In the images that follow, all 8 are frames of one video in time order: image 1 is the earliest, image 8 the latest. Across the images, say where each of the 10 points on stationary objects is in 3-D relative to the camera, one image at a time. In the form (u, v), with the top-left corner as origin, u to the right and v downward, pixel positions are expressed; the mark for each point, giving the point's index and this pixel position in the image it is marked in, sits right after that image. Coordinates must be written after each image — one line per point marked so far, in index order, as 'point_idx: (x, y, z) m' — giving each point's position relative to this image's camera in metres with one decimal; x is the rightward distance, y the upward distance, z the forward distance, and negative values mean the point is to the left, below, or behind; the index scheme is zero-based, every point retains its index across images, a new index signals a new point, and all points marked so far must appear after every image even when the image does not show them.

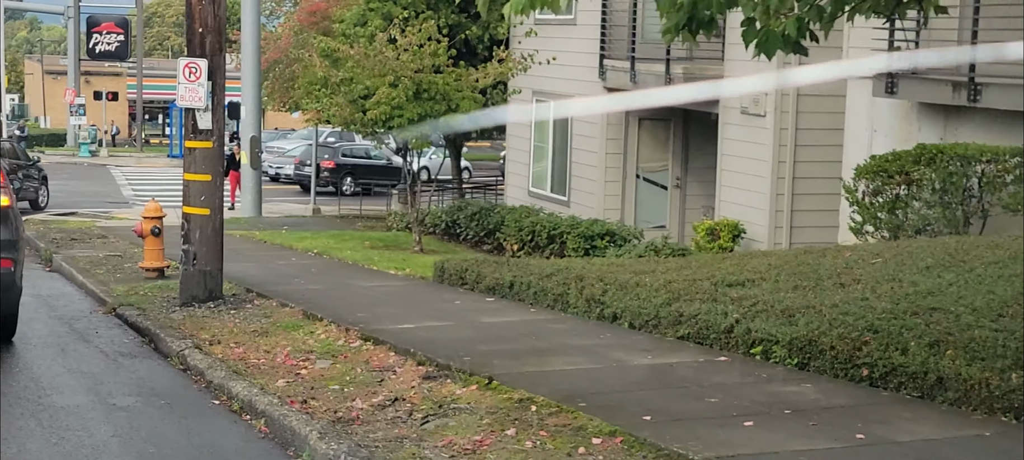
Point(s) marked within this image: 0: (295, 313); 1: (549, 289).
0: (-1.7, -0.6, +10.0) m
1: (+0.3, -0.4, +9.8) m
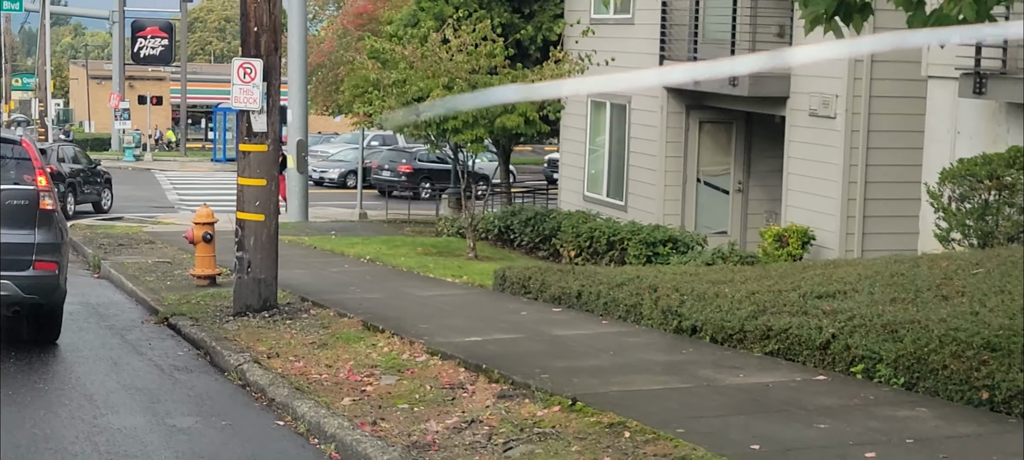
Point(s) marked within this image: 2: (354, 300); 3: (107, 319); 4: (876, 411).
0: (-1.2, -0.7, +9.6) m
1: (+0.8, -0.5, +9.3) m
2: (-1.3, -0.6, +10.8) m
3: (-3.3, -0.7, +10.5) m
4: (+1.6, -0.8, +5.9) m
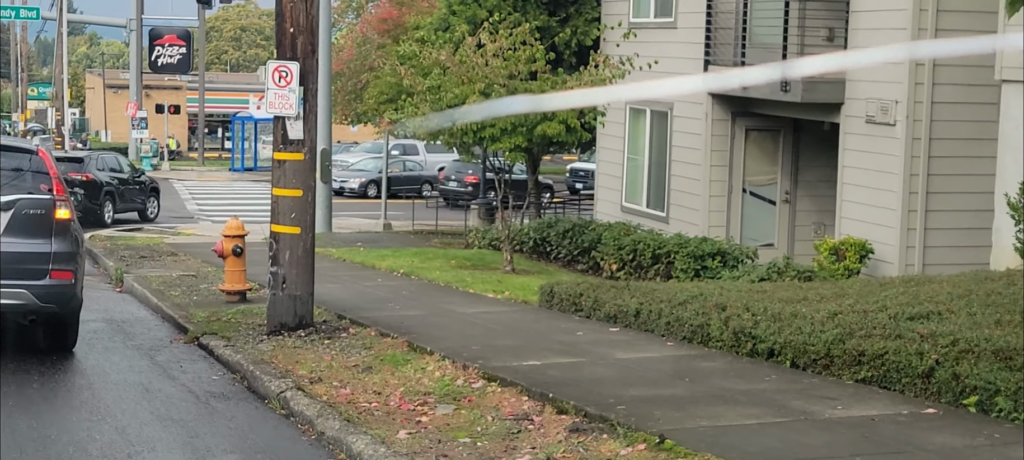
0: (-0.8, -0.8, +8.9) m
1: (+1.2, -0.6, +8.6) m
2: (-0.9, -0.7, +10.2) m
3: (-2.9, -0.8, +9.9) m
4: (+2.0, -0.9, +5.3) m
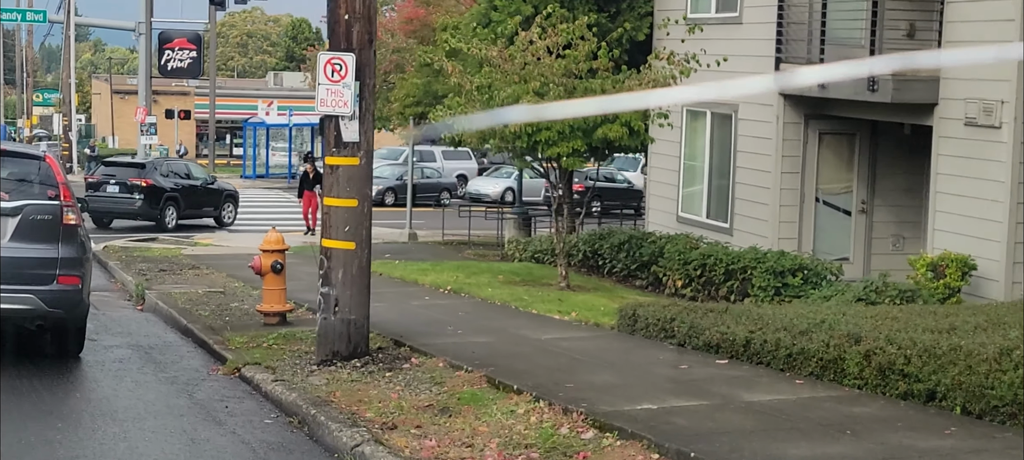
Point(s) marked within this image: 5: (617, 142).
0: (-0.2, -0.9, +7.7) m
1: (+1.7, -0.7, +7.4) m
2: (-0.4, -0.8, +9.0) m
3: (-2.3, -0.9, +8.7) m
4: (+2.5, -1.0, +4.0) m
5: (+1.0, +0.9, +13.2) m
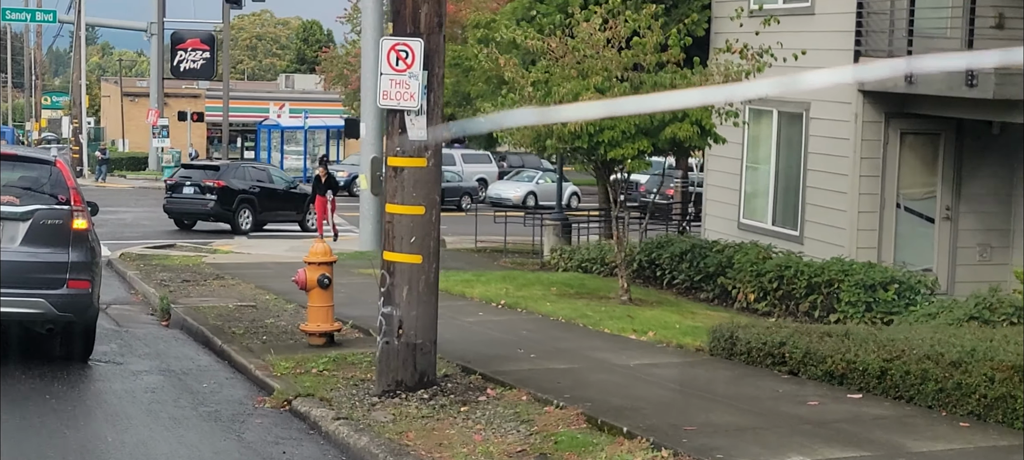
0: (+0.3, -0.9, +6.6) m
1: (+2.2, -0.8, +6.3) m
2: (+0.2, -0.9, +7.8) m
3: (-1.8, -1.0, +7.6) m
4: (+3.0, -1.0, +2.9) m
5: (+1.6, +0.8, +12.1) m
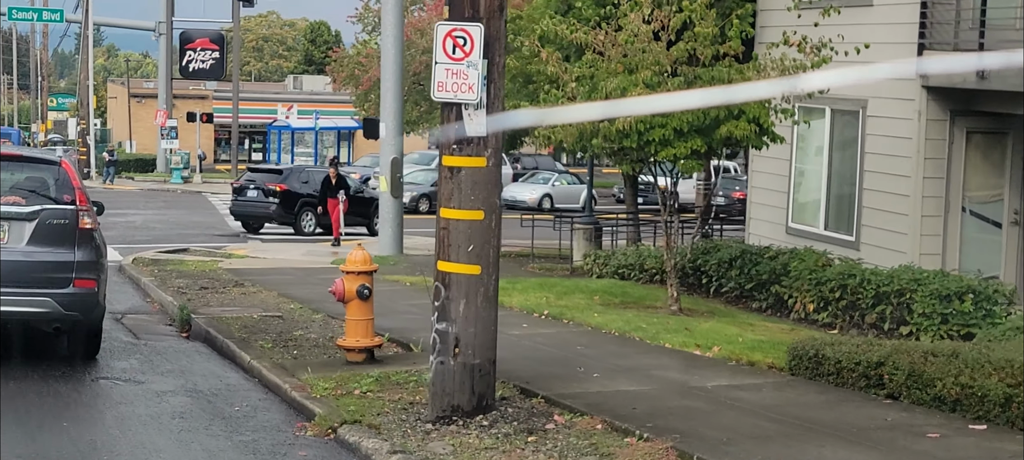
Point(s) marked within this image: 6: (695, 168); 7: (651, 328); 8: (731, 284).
0: (+0.7, -1.0, +5.8) m
1: (+2.6, -0.8, +5.5) m
2: (+0.5, -0.9, +7.0) m
3: (-1.4, -1.0, +6.8) m
4: (+3.4, -1.1, +2.1) m
5: (+2.0, +0.8, +11.3) m
6: (+1.6, +0.5, +11.3) m
7: (+1.1, -0.8, +10.2) m
8: (+2.1, -0.5, +12.8) m
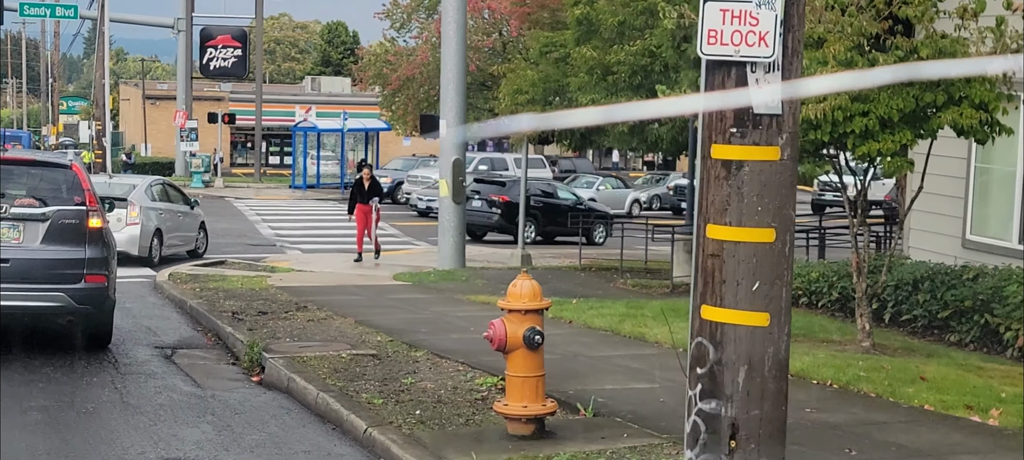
0: (+1.7, -1.1, +3.4) m
1: (+3.6, -0.9, +3.1) m
2: (+1.6, -1.0, +4.7) m
3: (-0.4, -1.1, +4.4) m
4: (+4.4, -1.1, -0.3) m
5: (+3.0, +0.6, +8.9) m
6: (+2.6, +0.4, +8.9) m
7: (+2.1, -0.9, +7.8) m
8: (+3.2, -0.6, +10.4) m
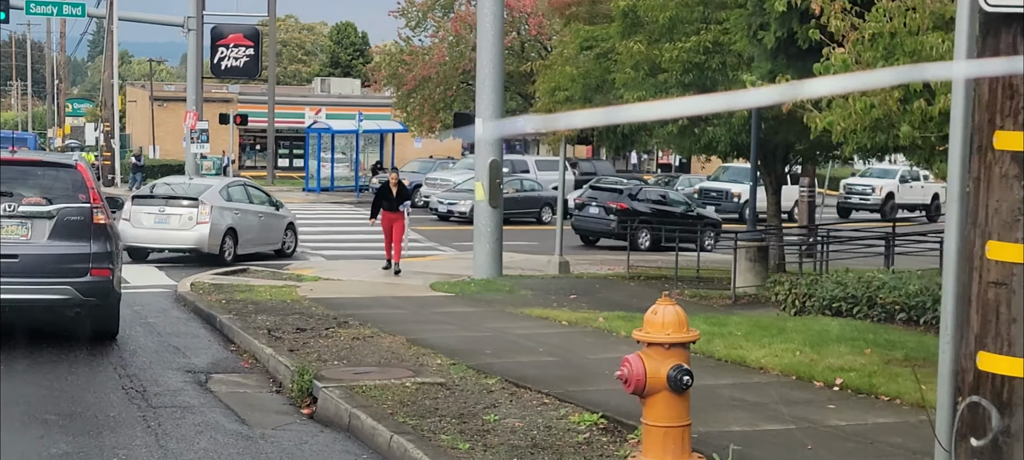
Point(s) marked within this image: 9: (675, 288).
0: (+2.2, -1.1, +2.2) m
1: (+4.1, -0.9, +1.8) m
2: (+2.1, -1.0, +3.4) m
3: (+0.1, -1.2, +3.2) m
4: (+4.9, -1.2, -1.6) m
5: (+3.6, +0.6, +7.7) m
6: (+3.2, +0.4, +7.7) m
7: (+2.7, -0.9, +6.6) m
8: (+3.8, -0.7, +9.2) m
9: (+2.0, -0.6, +16.0) m
